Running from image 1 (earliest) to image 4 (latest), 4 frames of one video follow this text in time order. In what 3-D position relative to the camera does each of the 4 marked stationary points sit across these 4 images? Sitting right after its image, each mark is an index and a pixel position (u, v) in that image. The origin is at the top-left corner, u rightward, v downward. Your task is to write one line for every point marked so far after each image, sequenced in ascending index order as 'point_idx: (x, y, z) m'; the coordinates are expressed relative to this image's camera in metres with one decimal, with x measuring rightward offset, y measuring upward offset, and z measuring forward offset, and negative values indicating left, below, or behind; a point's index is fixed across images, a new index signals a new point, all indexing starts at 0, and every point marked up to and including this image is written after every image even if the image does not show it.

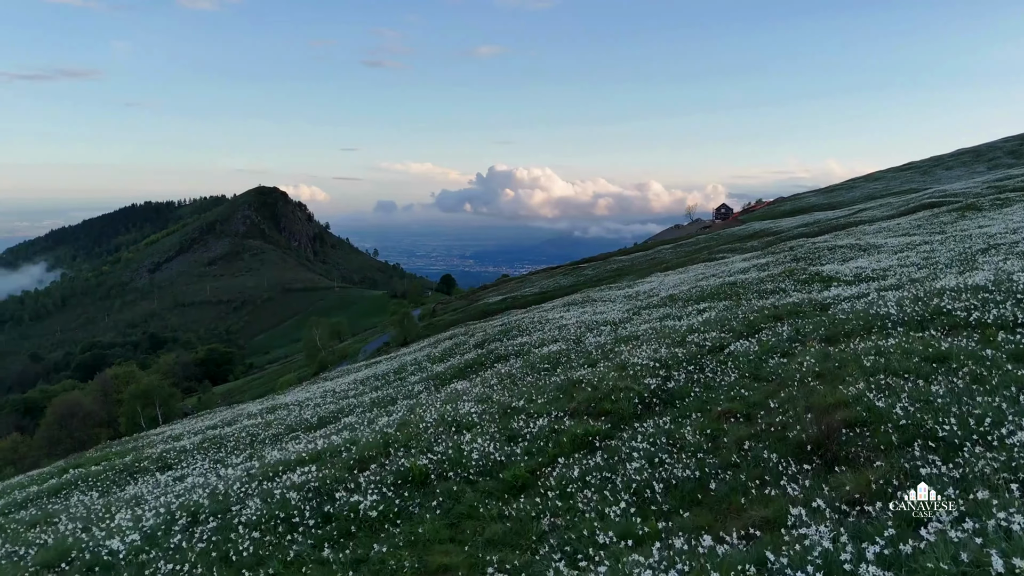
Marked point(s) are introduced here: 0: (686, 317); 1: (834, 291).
0: (+4.9, -0.9, +20.1) m
1: (+8.8, -0.1, +19.1) m
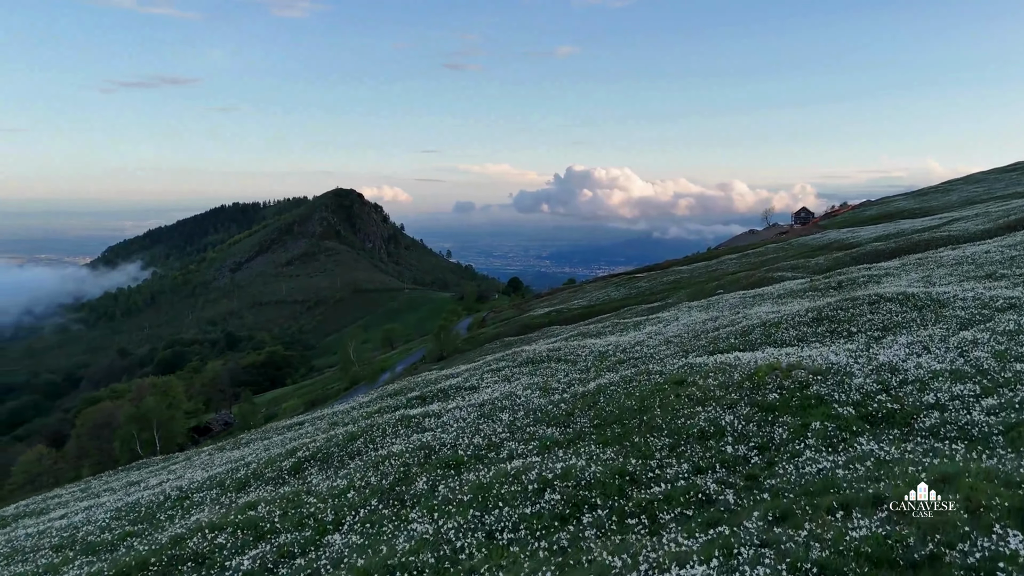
0: (-0.5, -3.5, +10.3) m
1: (+3.3, -2.7, +8.9) m
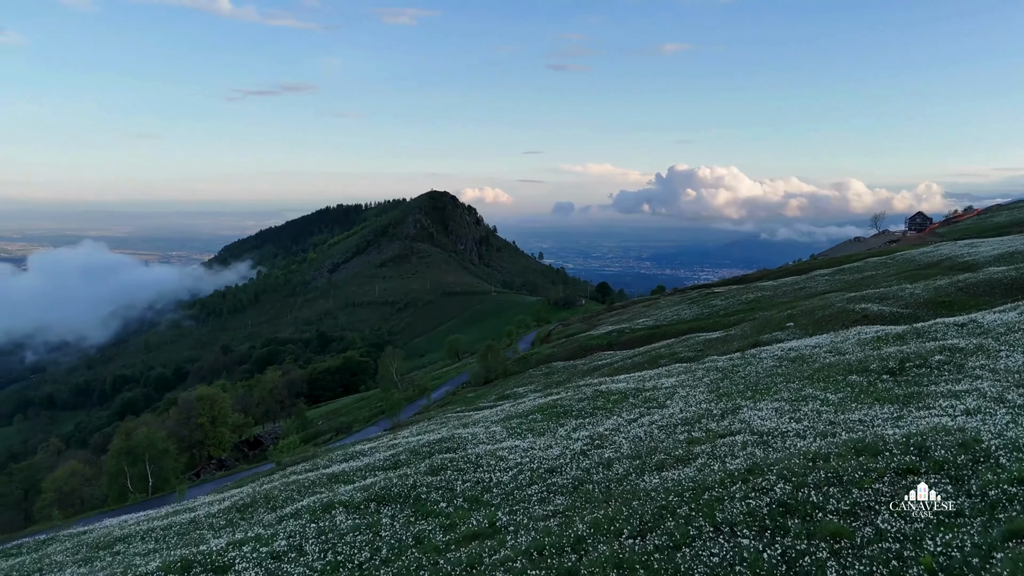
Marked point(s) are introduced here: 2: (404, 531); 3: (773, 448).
0: (-8.9, -6.6, -0.7) m
1: (-5.3, -5.9, -2.6) m
2: (-2.8, -6.6, +19.7) m
3: (+7.4, -4.5, +20.1) m
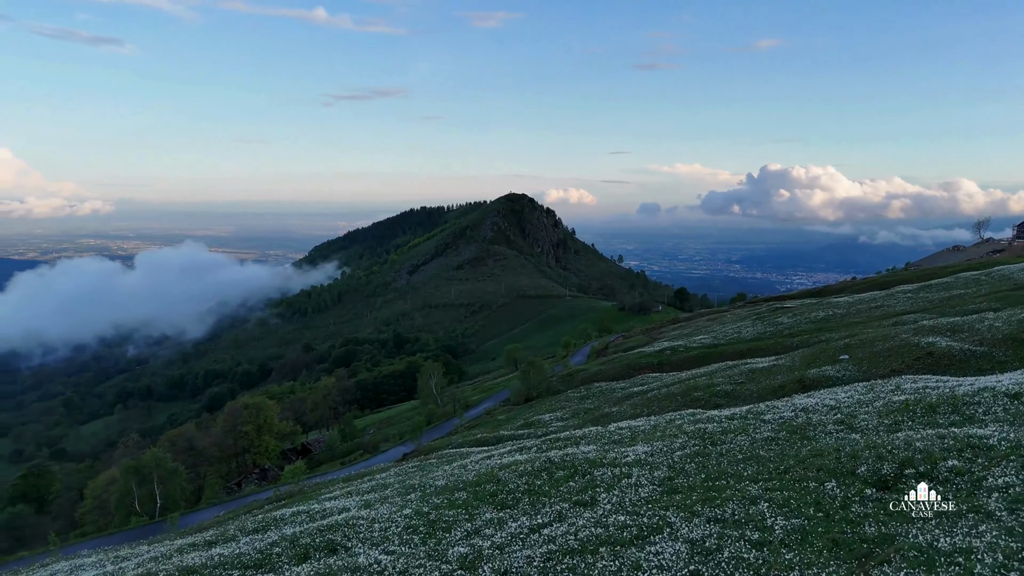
0: (-16.8, -8.8, -5.3) m
1: (-13.4, -8.1, -7.6) m
2: (-8.3, -8.9, +14.2) m
3: (+1.9, -6.9, +13.5) m
